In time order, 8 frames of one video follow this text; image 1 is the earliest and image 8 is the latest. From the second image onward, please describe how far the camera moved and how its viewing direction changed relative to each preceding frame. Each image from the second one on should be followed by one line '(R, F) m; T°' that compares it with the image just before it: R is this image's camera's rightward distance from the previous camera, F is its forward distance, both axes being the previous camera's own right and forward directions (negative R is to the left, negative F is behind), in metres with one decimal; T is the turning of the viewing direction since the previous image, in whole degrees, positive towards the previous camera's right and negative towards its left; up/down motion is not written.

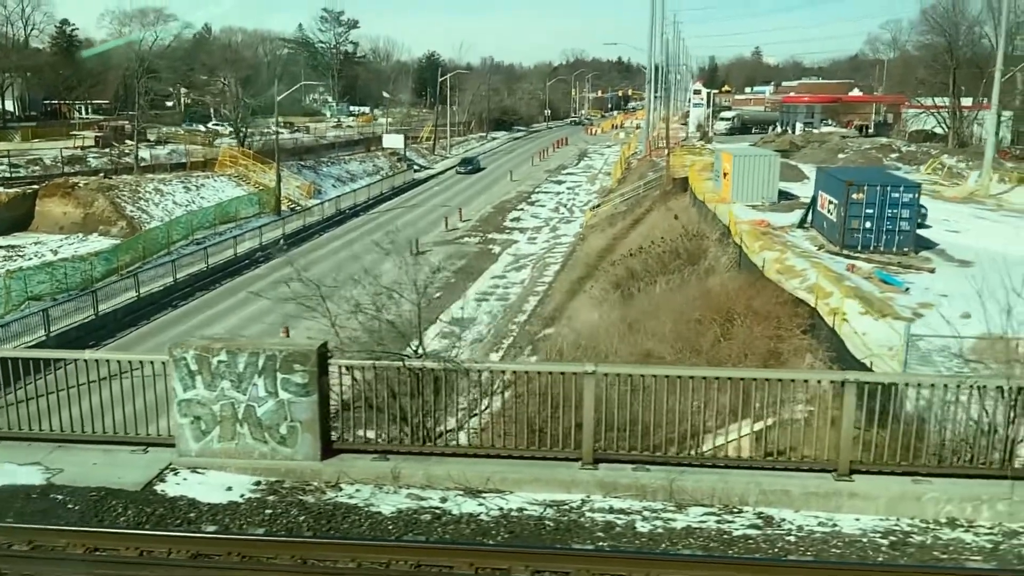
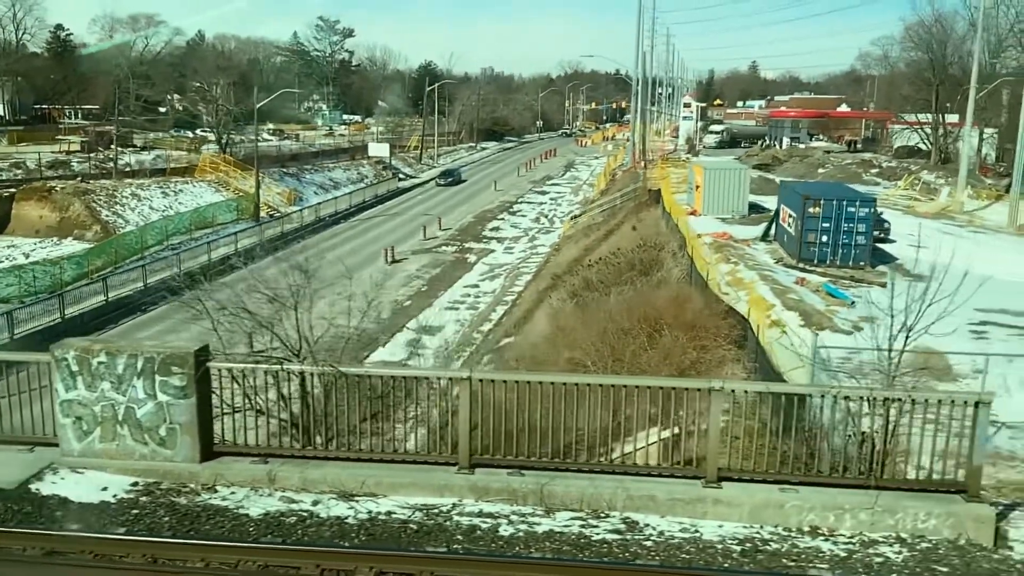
(+1.2, -0.1) m; 0°
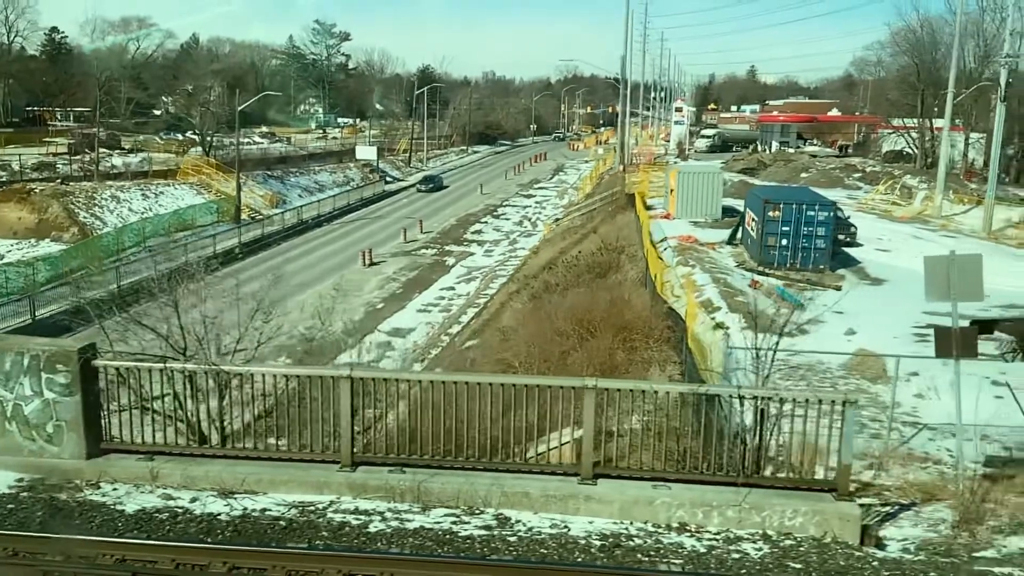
(+1.2, -0.1) m; 0°
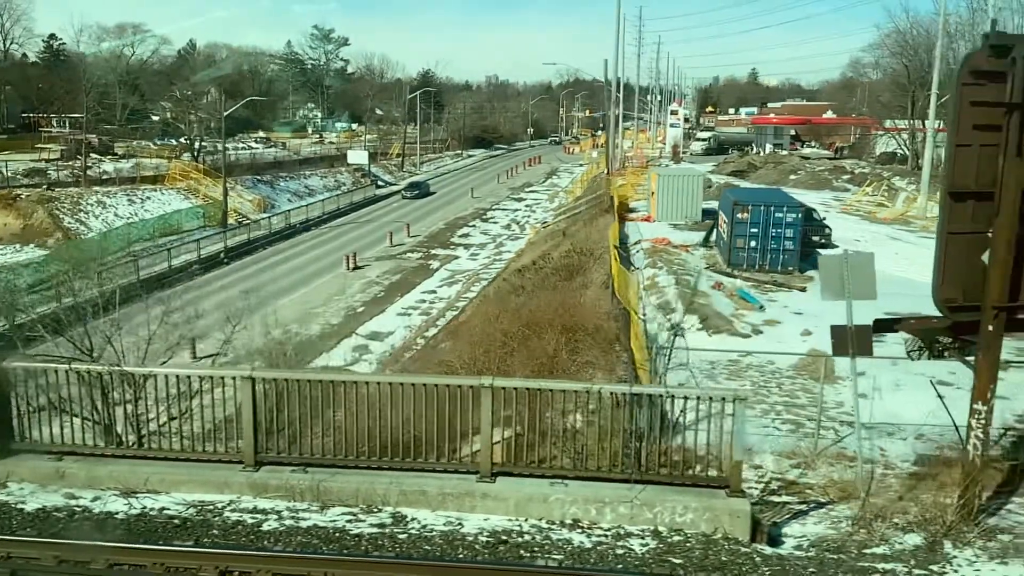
(+1.0, -0.1) m; 0°
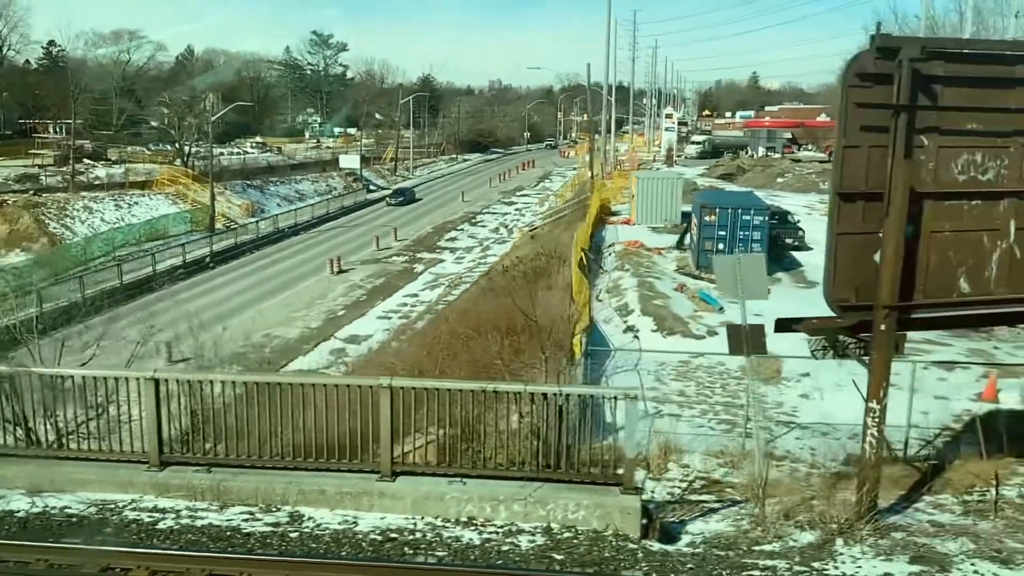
(+1.0, -0.1) m; 0°
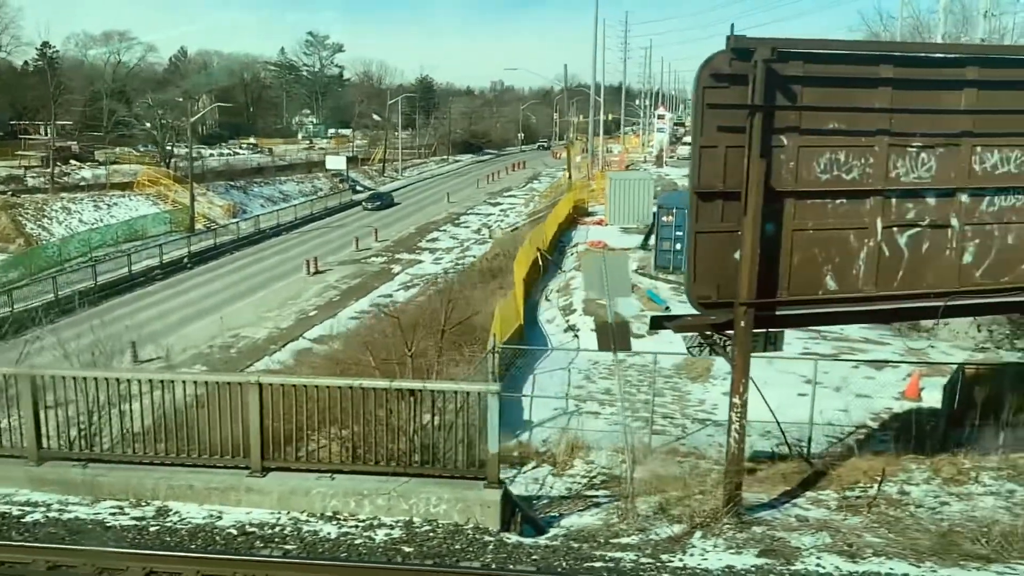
(+1.3, -0.1) m; 0°
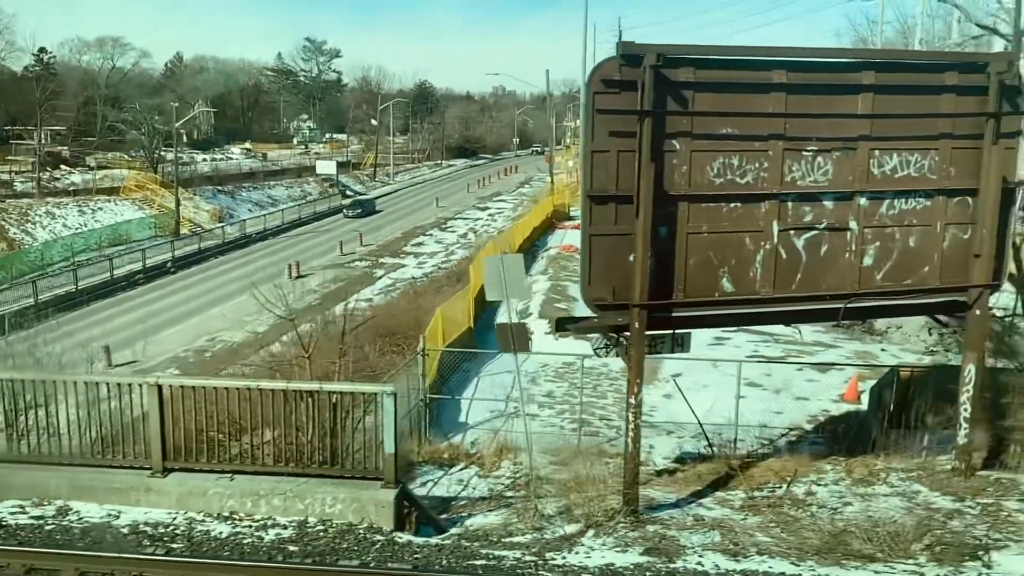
(+1.0, -0.1) m; 0°
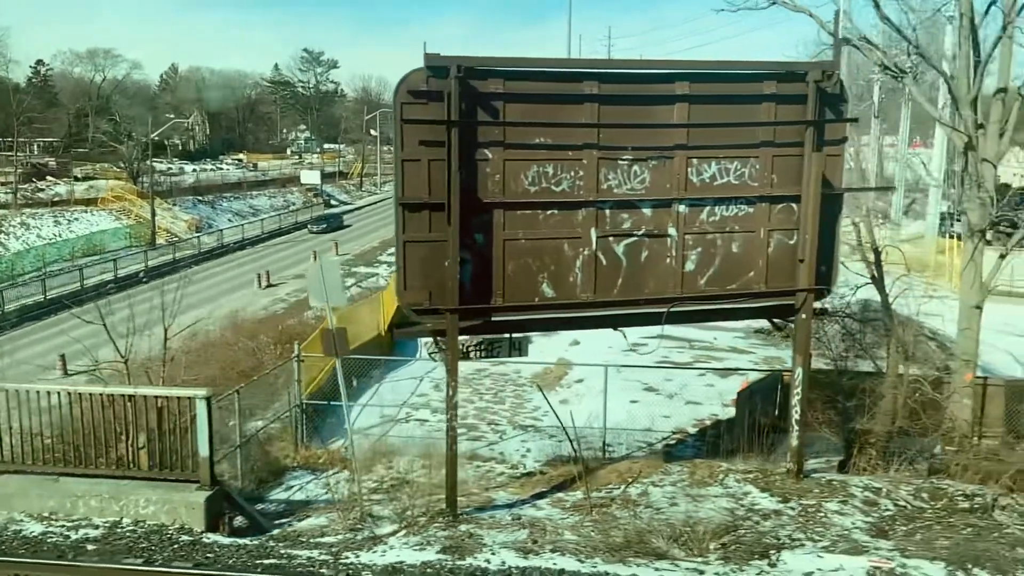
(+1.9, -0.2) m; 0°
